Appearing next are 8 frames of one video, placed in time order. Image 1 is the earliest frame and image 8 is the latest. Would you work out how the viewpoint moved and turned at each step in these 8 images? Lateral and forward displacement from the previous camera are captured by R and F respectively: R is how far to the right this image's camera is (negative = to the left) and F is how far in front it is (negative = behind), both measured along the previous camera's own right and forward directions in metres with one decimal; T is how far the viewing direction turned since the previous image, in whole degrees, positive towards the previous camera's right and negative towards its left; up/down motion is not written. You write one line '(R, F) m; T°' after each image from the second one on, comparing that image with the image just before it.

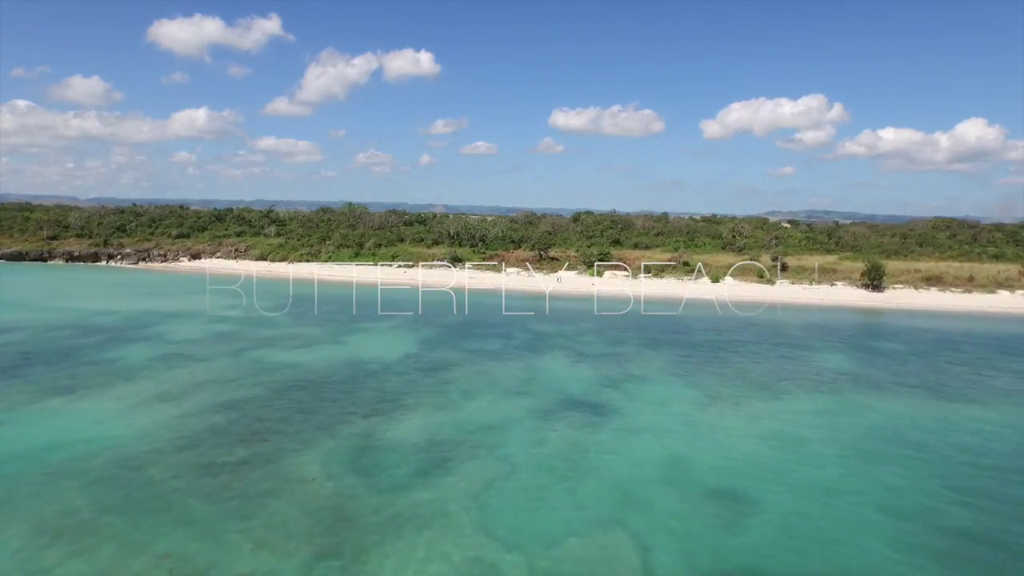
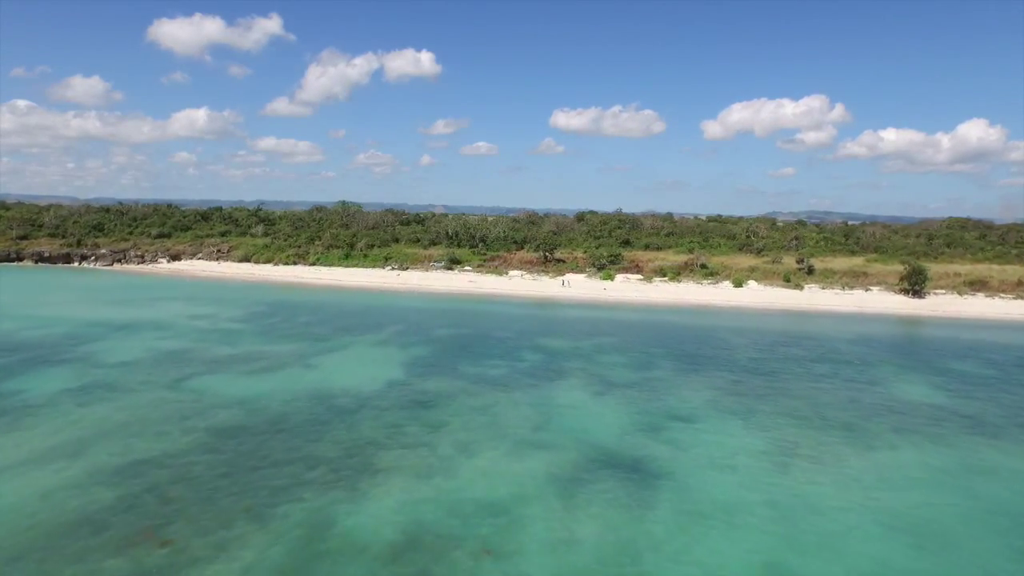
(-0.2, +5.0) m; 0°
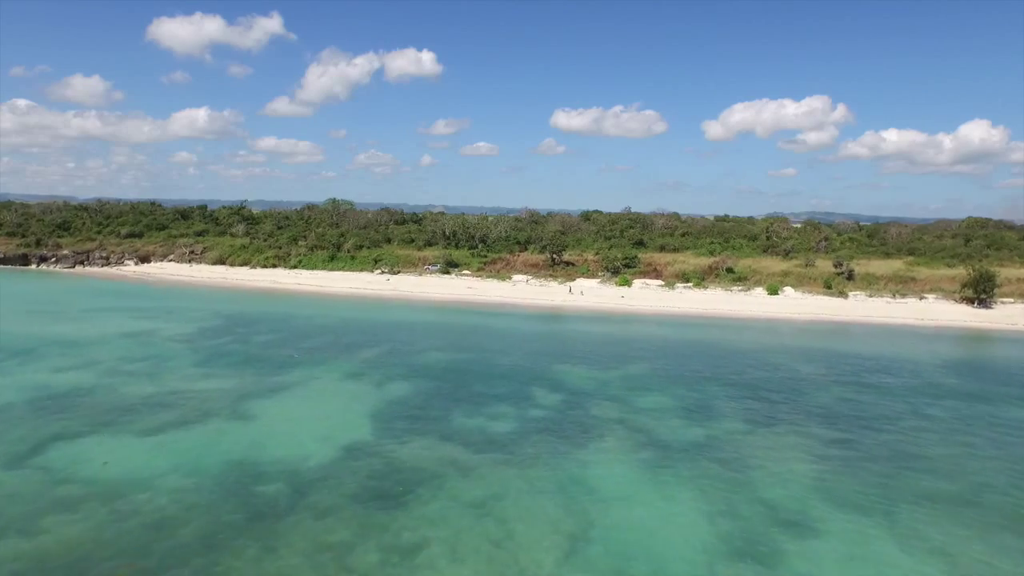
(-0.2, +6.5) m; 0°
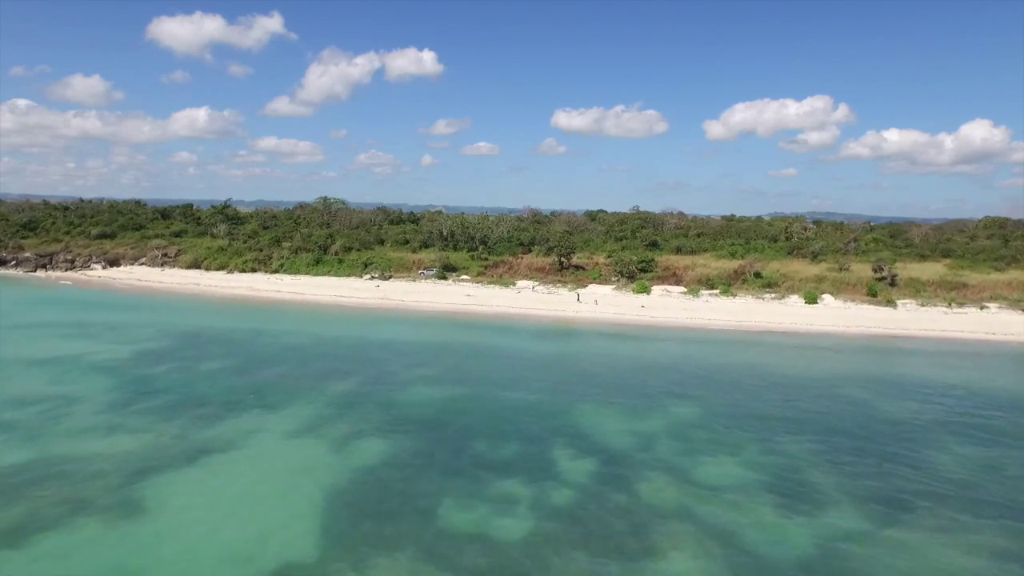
(-0.2, +5.4) m; 0°
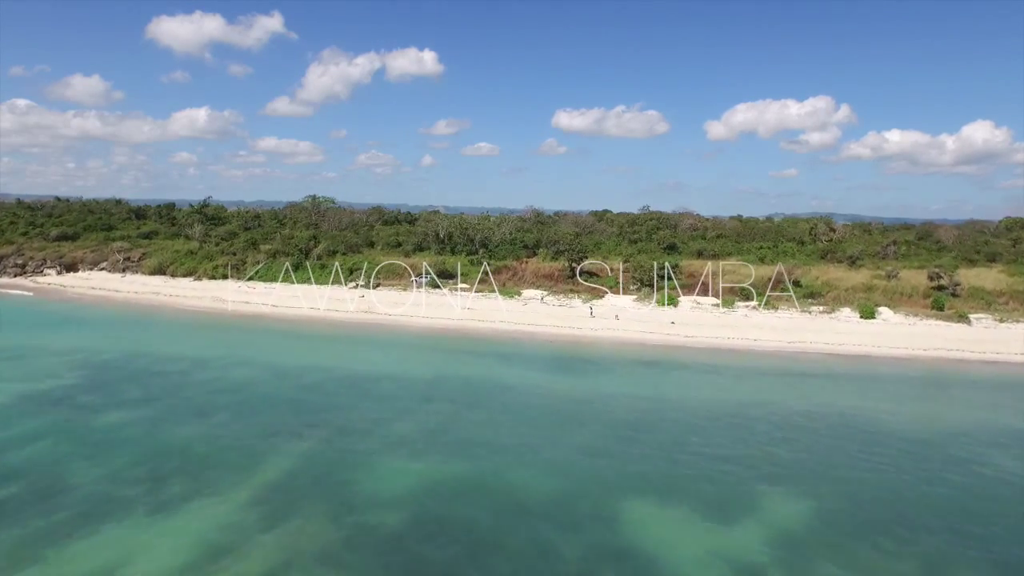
(-0.3, +6.1) m; 0°
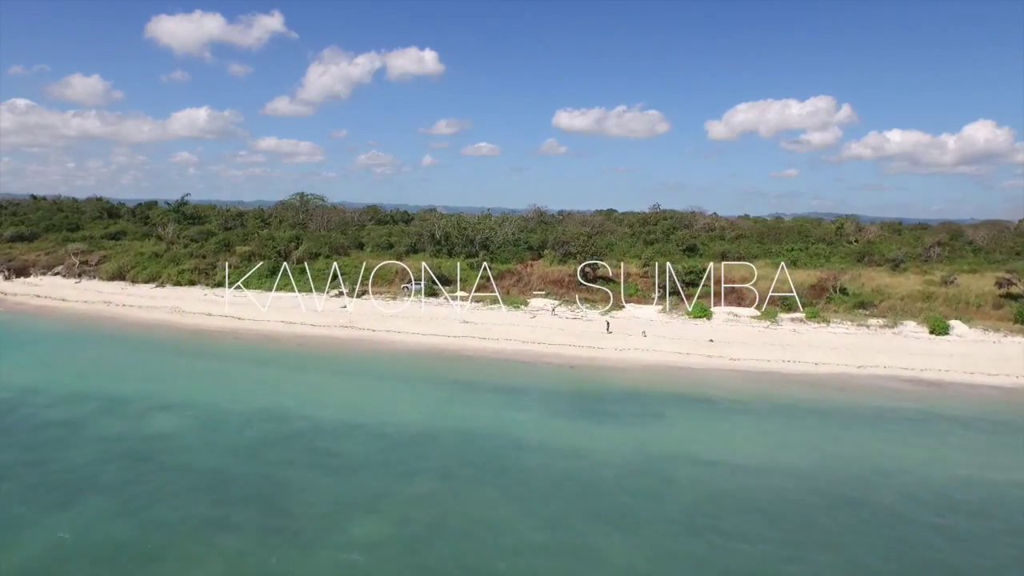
(-0.2, +5.6) m; 0°
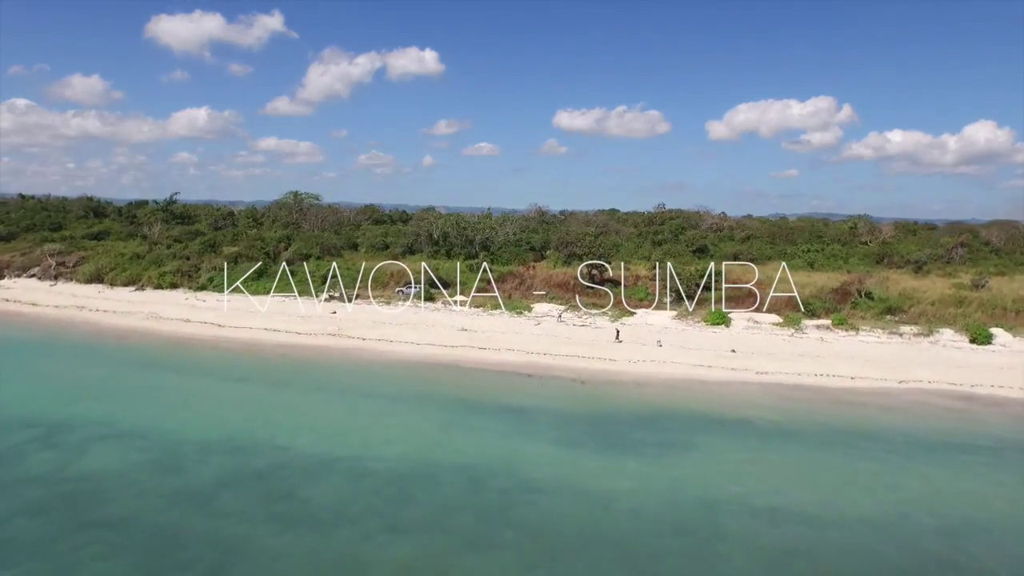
(-0.1, +2.5) m; 0°
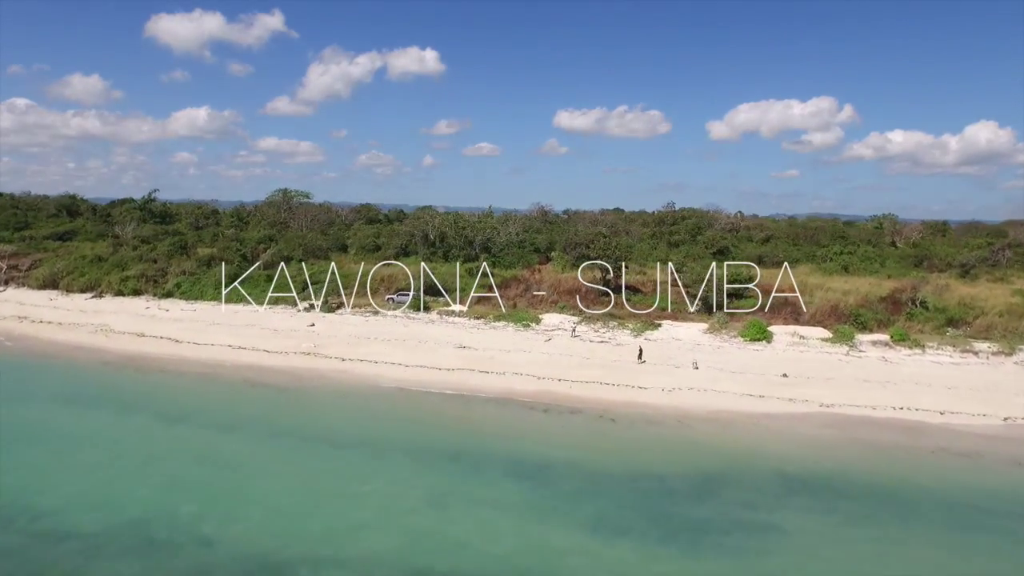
(-0.2, +4.4) m; 0°
